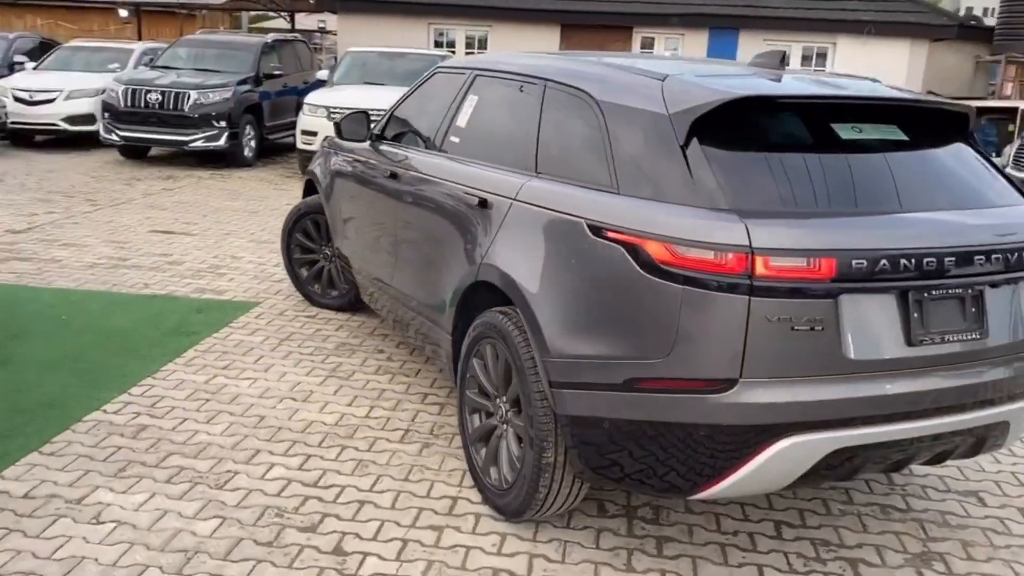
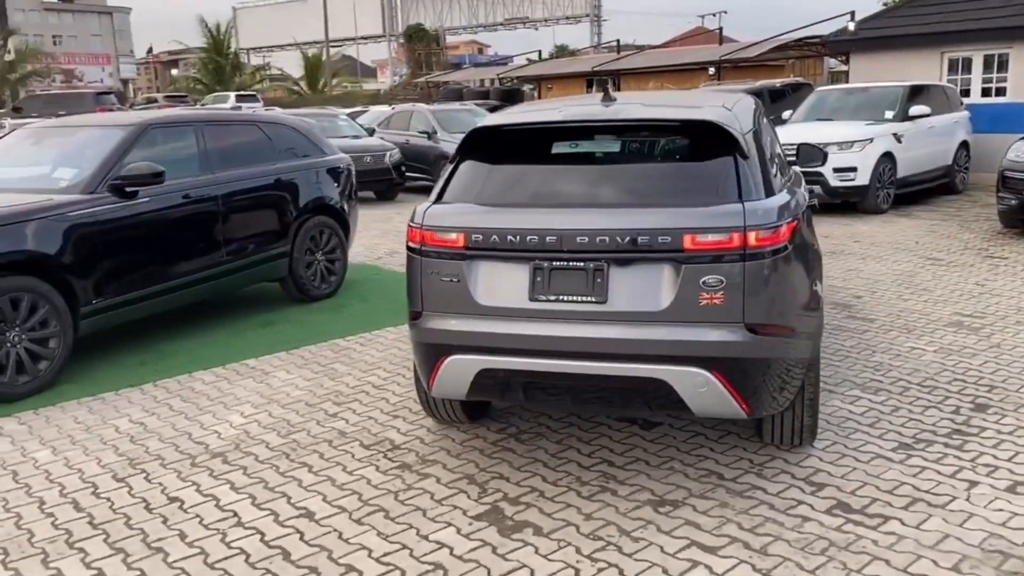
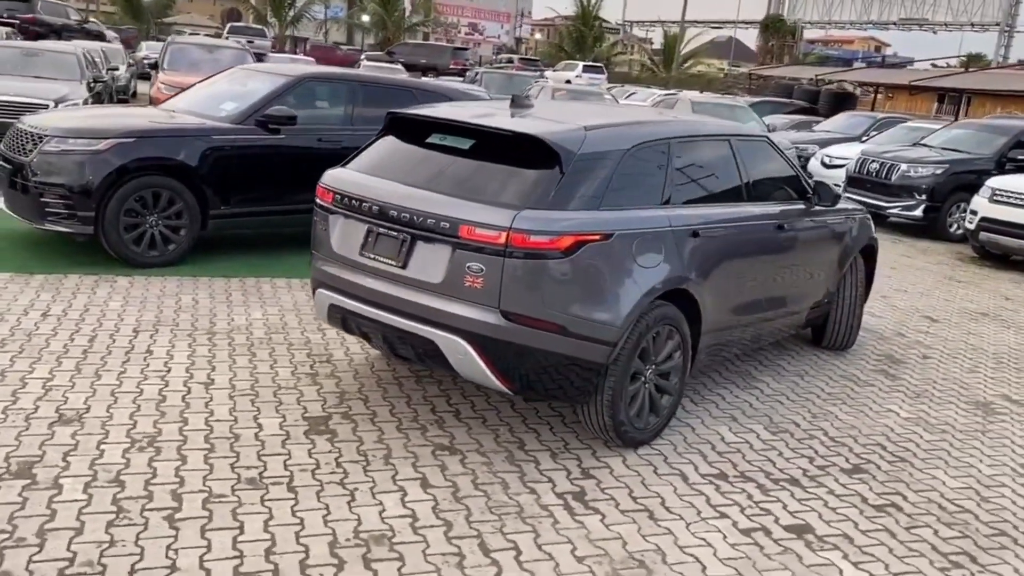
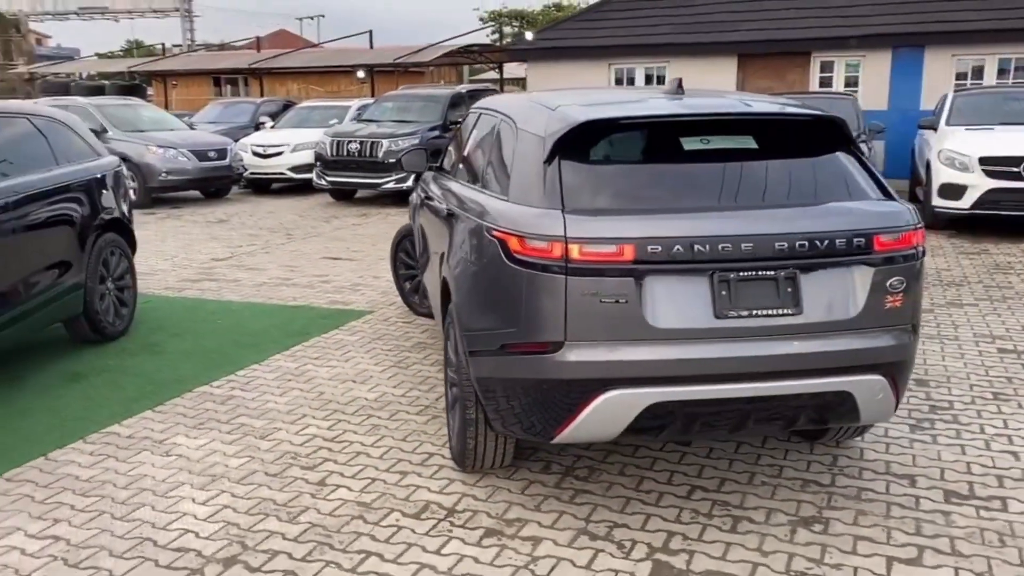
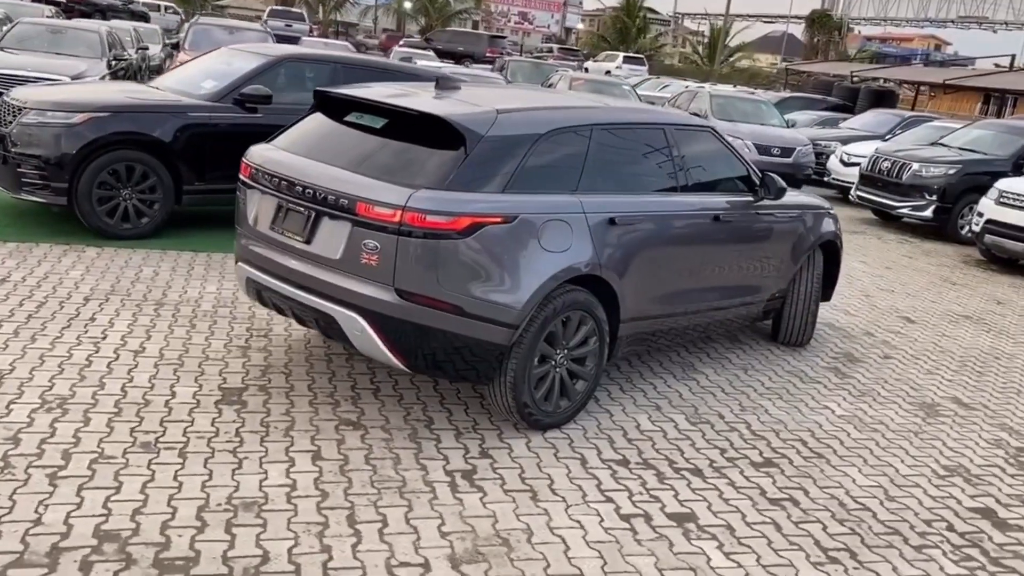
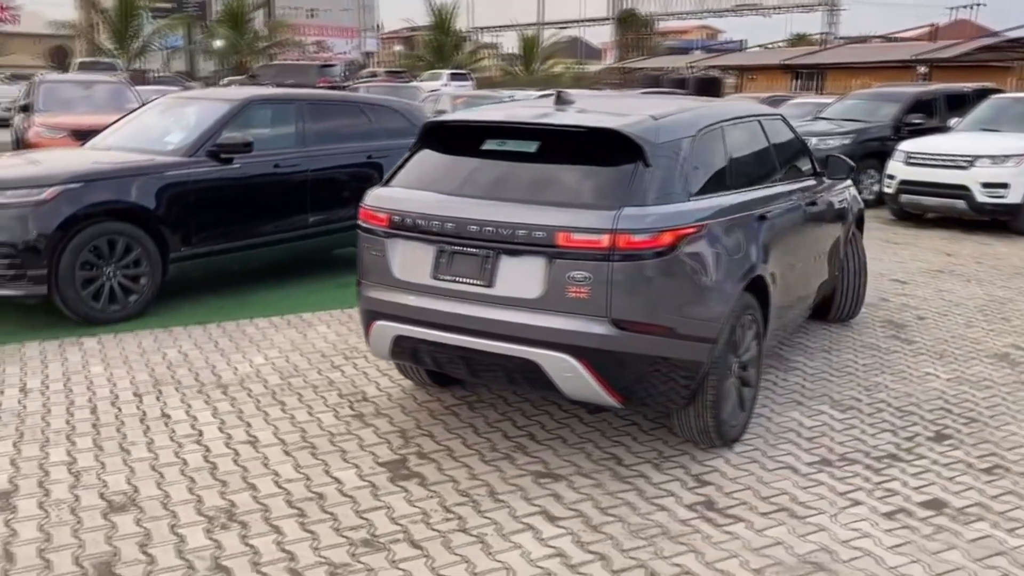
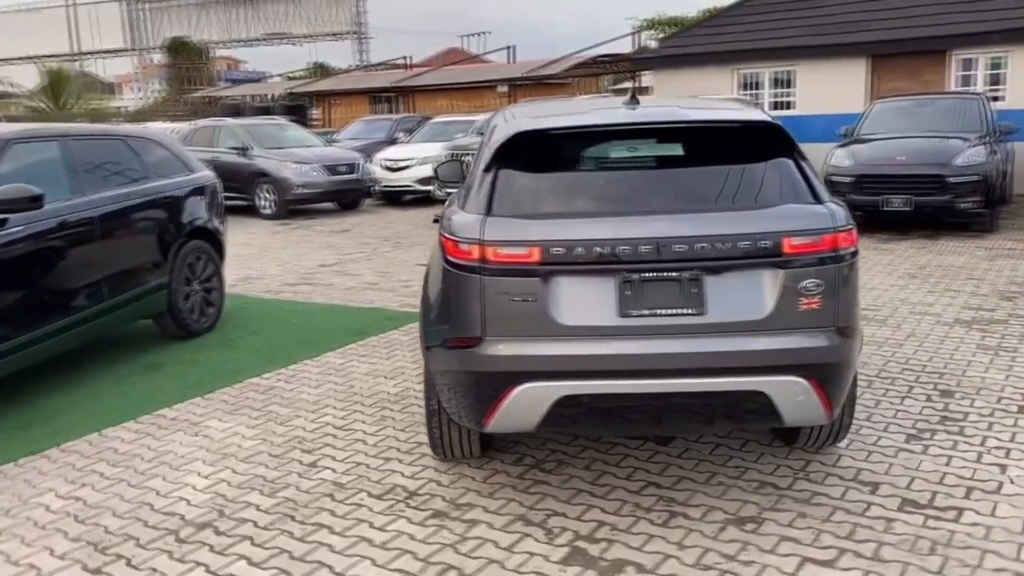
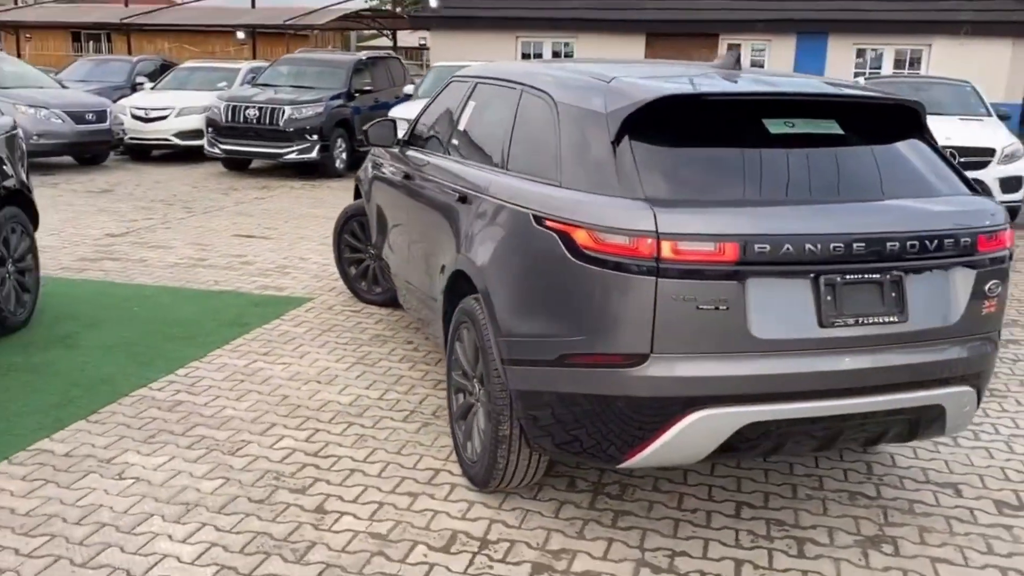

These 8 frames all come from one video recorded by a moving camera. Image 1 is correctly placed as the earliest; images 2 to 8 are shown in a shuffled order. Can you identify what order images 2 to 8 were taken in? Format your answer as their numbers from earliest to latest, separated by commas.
8, 4, 7, 2, 6, 3, 5
